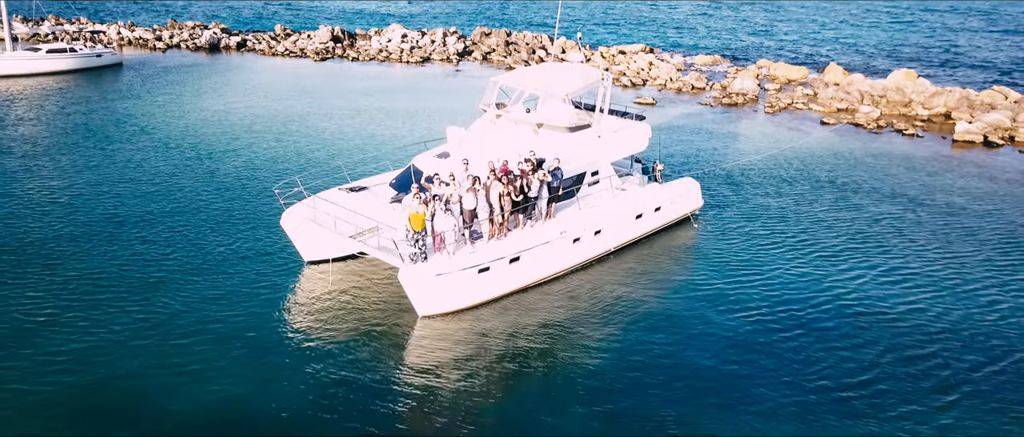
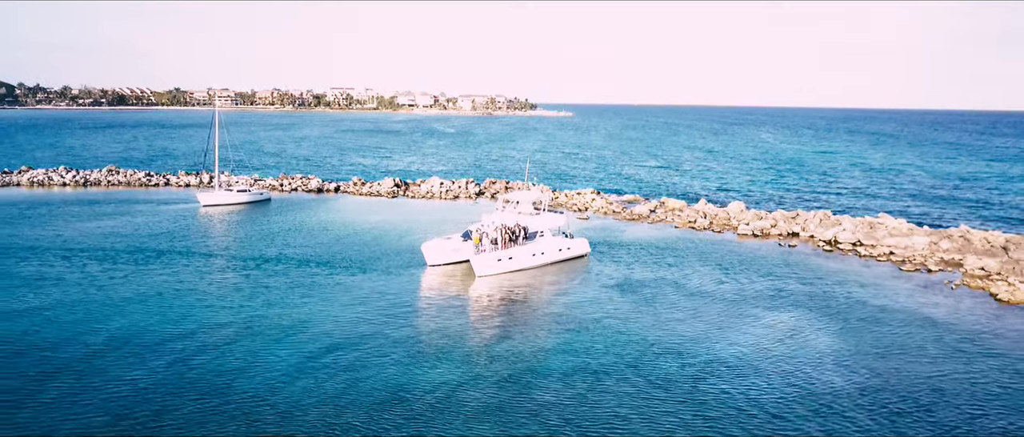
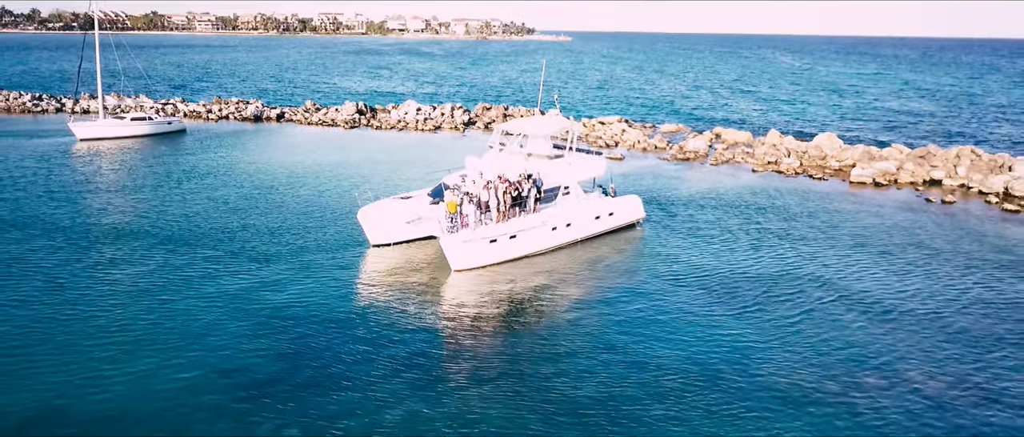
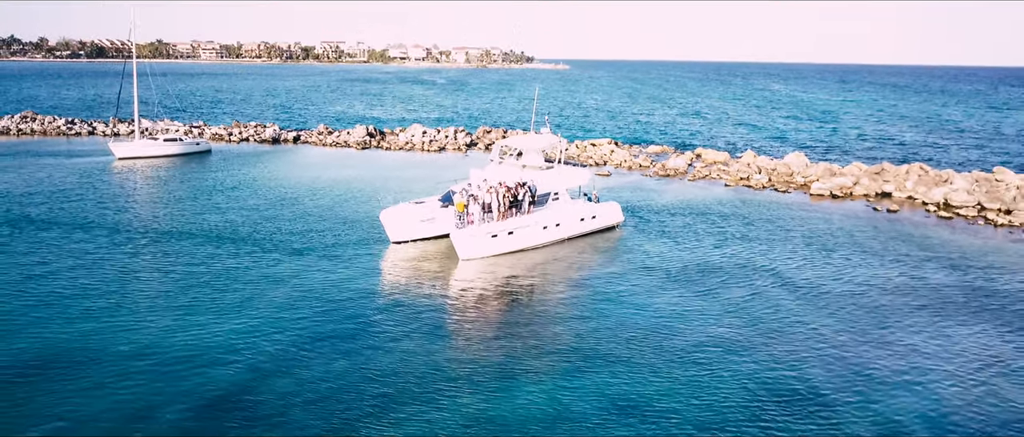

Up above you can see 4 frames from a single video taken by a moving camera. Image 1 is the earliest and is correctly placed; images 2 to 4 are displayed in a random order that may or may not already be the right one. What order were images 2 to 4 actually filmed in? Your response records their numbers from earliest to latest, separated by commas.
3, 4, 2
